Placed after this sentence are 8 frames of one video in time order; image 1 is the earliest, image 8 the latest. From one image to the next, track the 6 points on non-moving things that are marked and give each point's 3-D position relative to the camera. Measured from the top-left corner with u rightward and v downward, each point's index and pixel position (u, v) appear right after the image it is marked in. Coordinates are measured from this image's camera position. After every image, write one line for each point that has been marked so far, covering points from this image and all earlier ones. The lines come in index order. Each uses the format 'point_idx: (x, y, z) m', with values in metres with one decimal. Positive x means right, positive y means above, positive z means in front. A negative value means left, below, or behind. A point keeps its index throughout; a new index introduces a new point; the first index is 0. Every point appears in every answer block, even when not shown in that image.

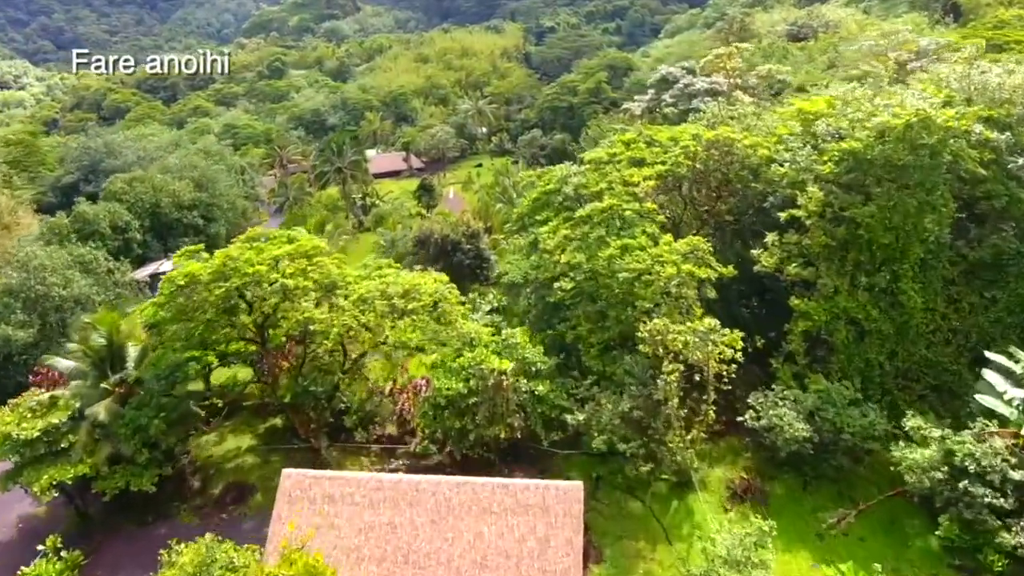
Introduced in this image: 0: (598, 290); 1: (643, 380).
0: (+2.6, -0.1, +19.9) m
1: (+3.6, -2.6, +18.4) m
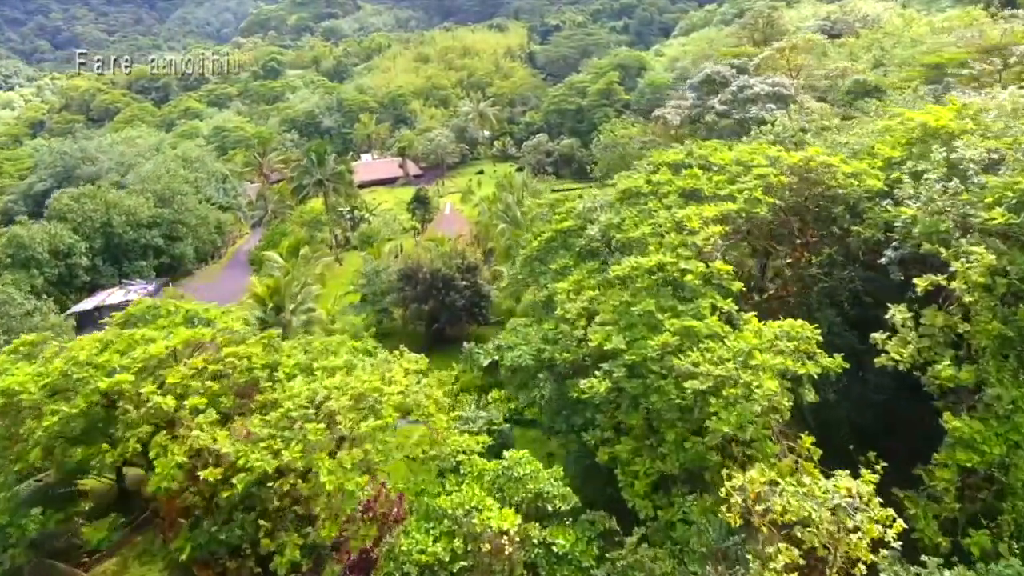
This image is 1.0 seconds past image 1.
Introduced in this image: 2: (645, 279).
0: (+2.7, -2.2, +13.4) m
1: (+3.8, -4.7, +11.9) m
2: (+3.2, +0.1, +15.5) m
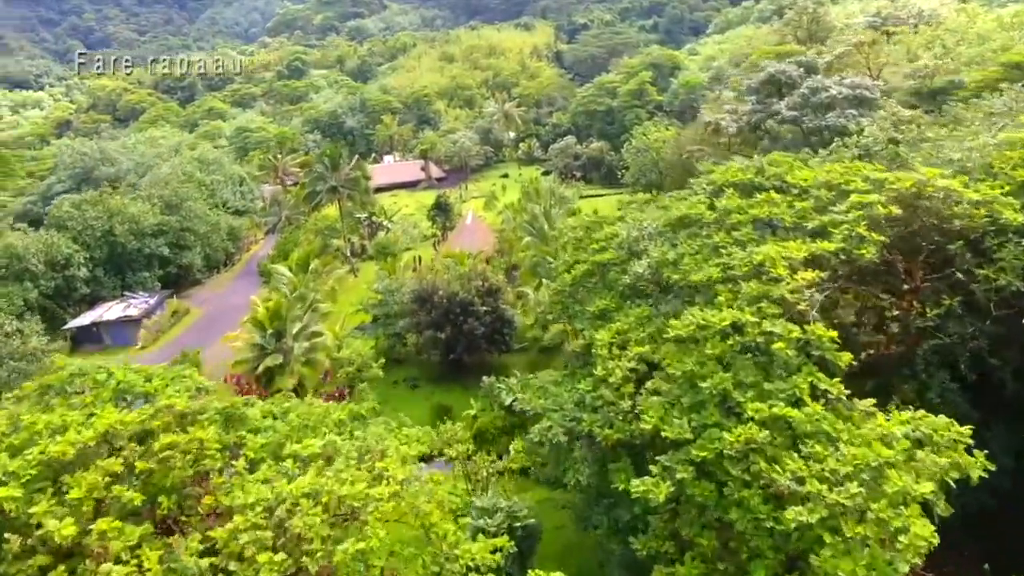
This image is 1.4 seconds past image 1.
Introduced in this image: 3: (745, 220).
0: (+3.1, -3.3, +9.9) m
1: (+4.1, -5.8, +8.4) m
2: (+3.7, -1.0, +12.0) m
3: (+5.3, +1.5, +15.2) m
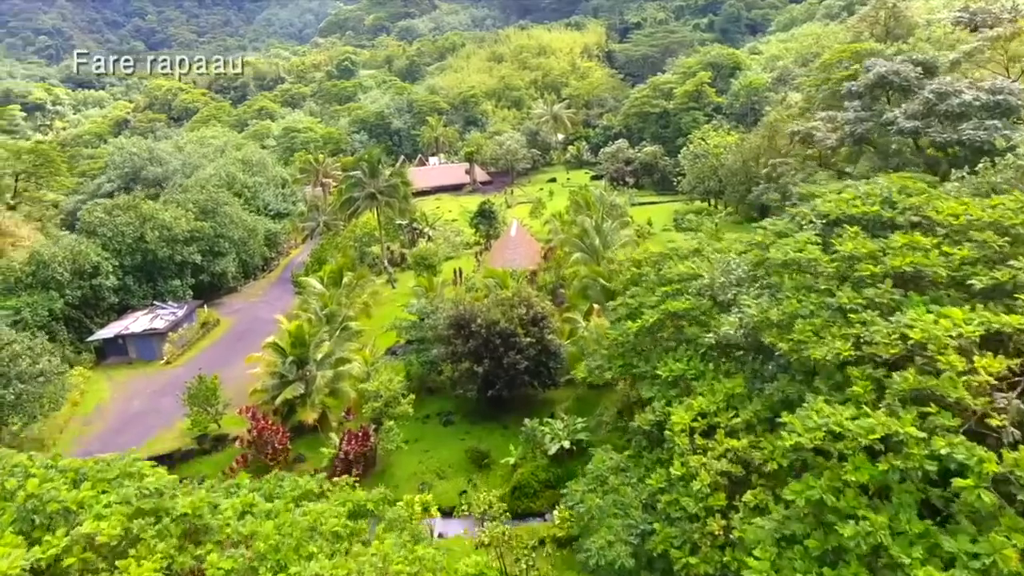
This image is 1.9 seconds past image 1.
0: (+3.6, -4.4, +6.6) m
1: (+4.4, -6.9, +5.0) m
2: (+4.4, -2.2, +8.6) m
3: (+6.3, +0.3, +11.7) m
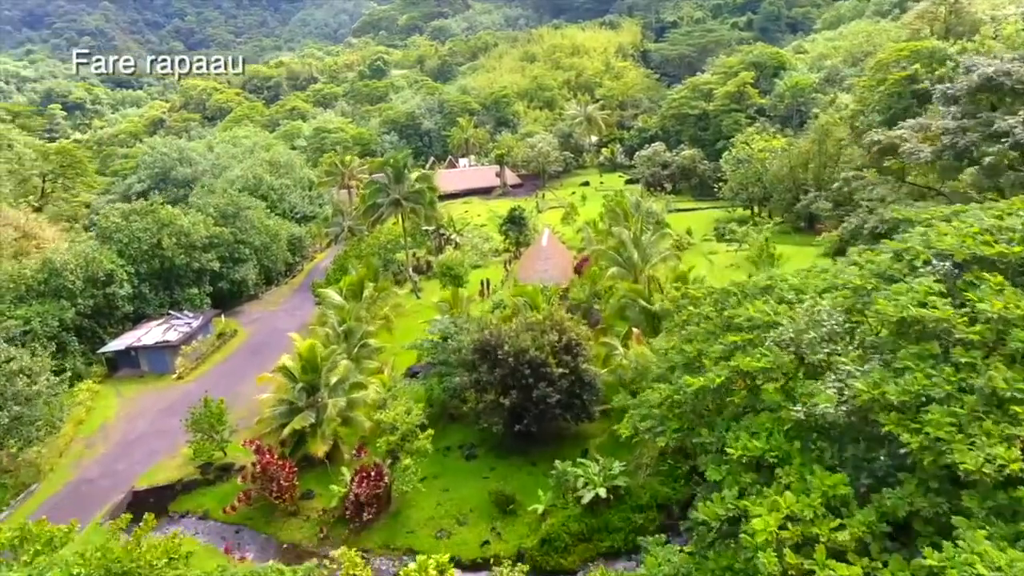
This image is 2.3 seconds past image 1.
0: (+3.8, -5.2, +4.0) m
1: (+4.5, -7.8, +2.4) m
2: (+4.7, -3.0, +6.0) m
3: (+6.8, -0.5, +9.1) m
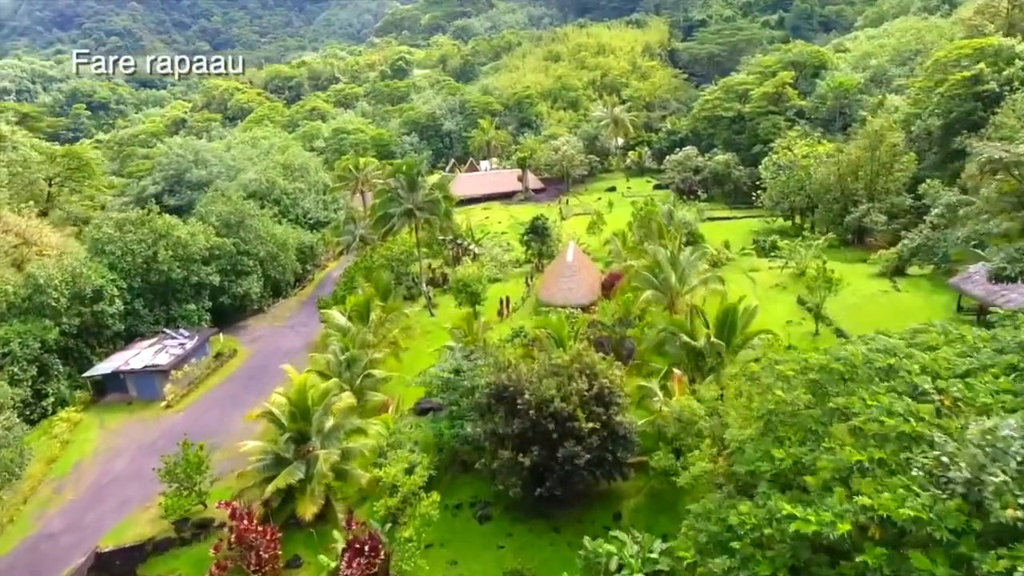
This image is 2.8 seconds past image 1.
0: (+3.8, -6.3, +0.6) m
1: (+4.4, -8.9, -1.1) m
2: (+4.8, -4.1, +2.6) m
3: (+7.0, -1.7, +5.5) m
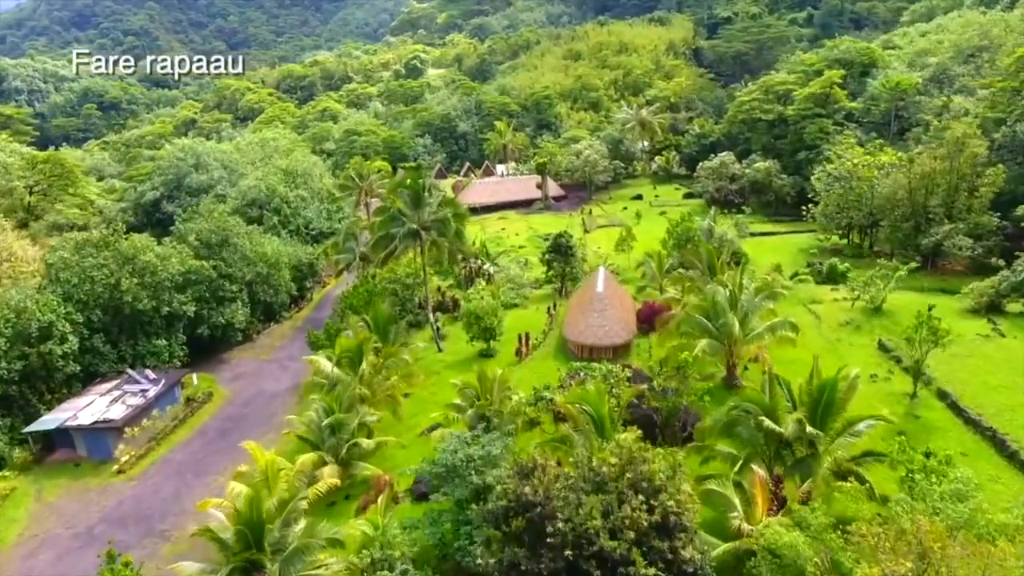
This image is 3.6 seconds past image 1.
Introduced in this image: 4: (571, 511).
0: (+3.9, -8.0, -4.9) m
1: (+4.5, -10.6, -6.5) m
2: (+4.9, -5.8, -2.9) m
3: (+7.2, -3.4, 0.0) m
4: (+1.2, -4.6, +13.6) m
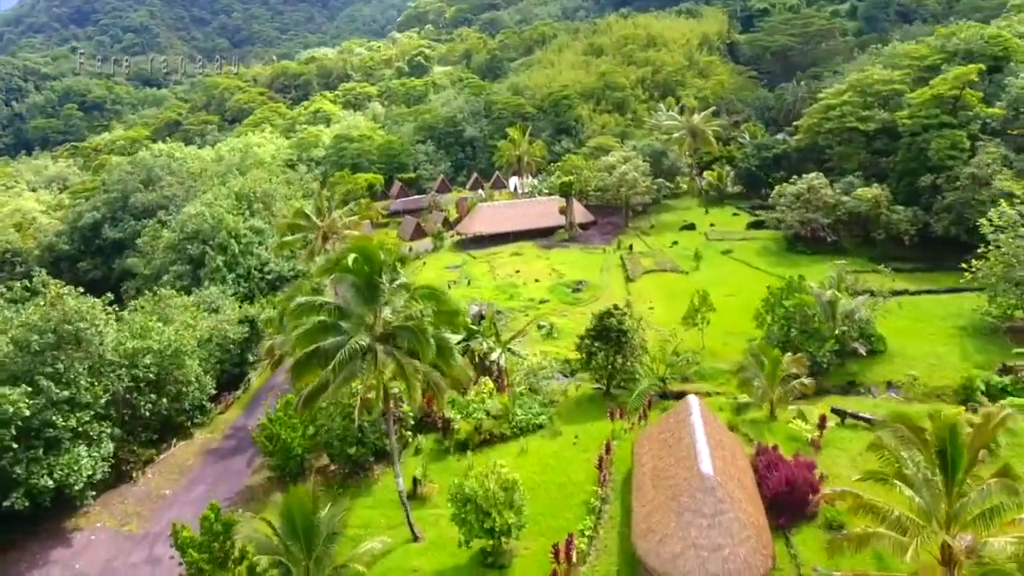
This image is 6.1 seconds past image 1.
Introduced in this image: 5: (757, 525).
0: (+4.1, -12.5, -19.5) m
1: (+4.6, -15.1, -21.1) m
2: (+5.1, -10.3, -17.5) m
3: (+7.5, -7.9, -14.7) m
4: (+1.7, -9.0, -0.9) m
5: (+6.3, -6.0, +16.5) m
